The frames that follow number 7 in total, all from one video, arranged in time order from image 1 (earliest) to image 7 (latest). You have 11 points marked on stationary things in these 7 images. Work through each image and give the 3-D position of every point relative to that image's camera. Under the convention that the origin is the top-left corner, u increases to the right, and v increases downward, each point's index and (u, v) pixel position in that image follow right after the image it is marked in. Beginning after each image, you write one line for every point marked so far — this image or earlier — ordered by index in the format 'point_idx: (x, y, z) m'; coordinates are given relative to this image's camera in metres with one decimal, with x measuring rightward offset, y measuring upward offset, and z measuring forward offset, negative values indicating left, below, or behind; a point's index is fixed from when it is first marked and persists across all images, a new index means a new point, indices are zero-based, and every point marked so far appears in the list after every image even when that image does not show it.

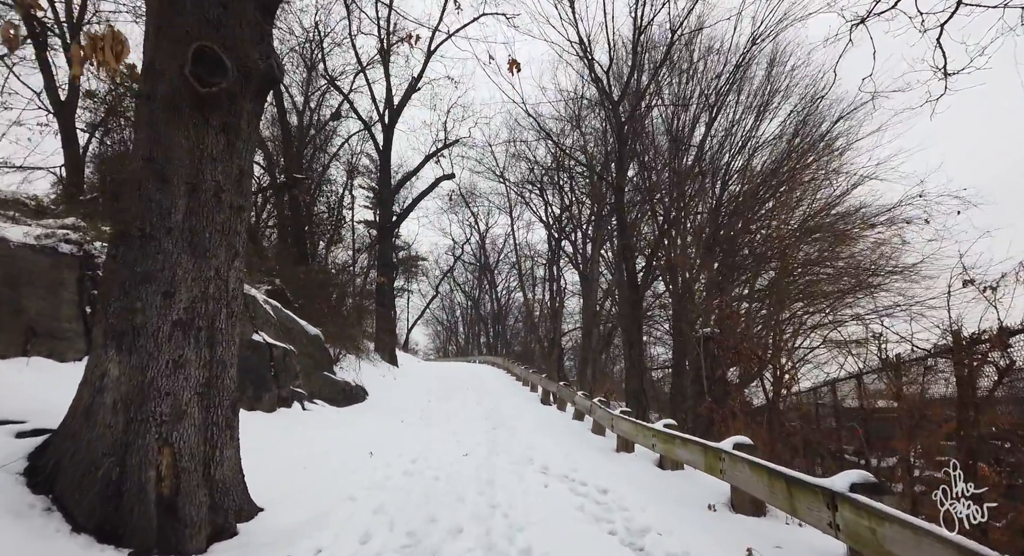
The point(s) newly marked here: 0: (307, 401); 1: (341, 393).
0: (-3.3, -2.0, +11.0) m
1: (-3.1, -2.1, +12.4) m
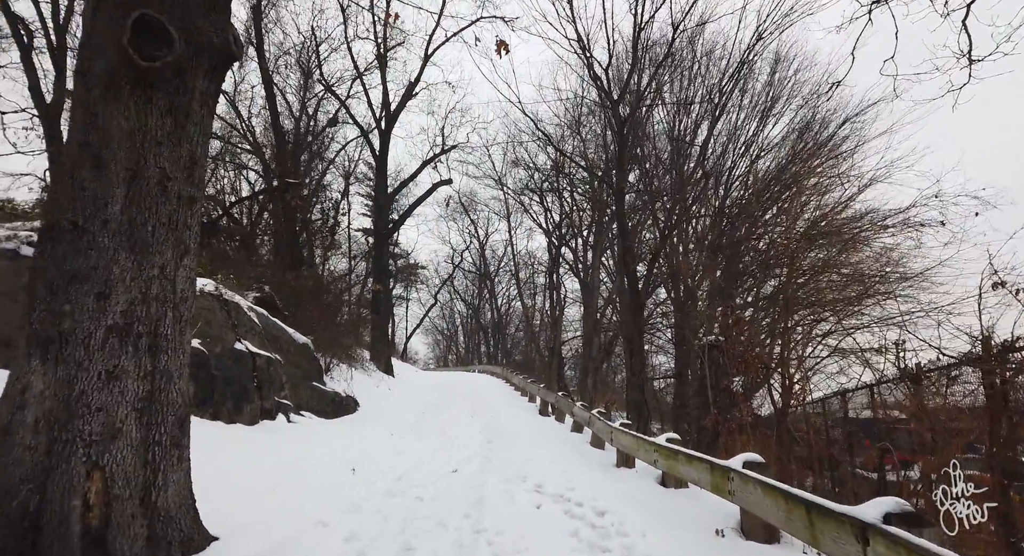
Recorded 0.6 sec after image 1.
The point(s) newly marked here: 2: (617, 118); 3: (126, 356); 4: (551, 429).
0: (-3.3, -2.1, +10.5) m
1: (-3.1, -2.2, +11.9) m
2: (+1.8, +2.7, +11.5) m
3: (-2.0, -0.4, +3.6) m
4: (+0.7, -2.6, +11.7) m
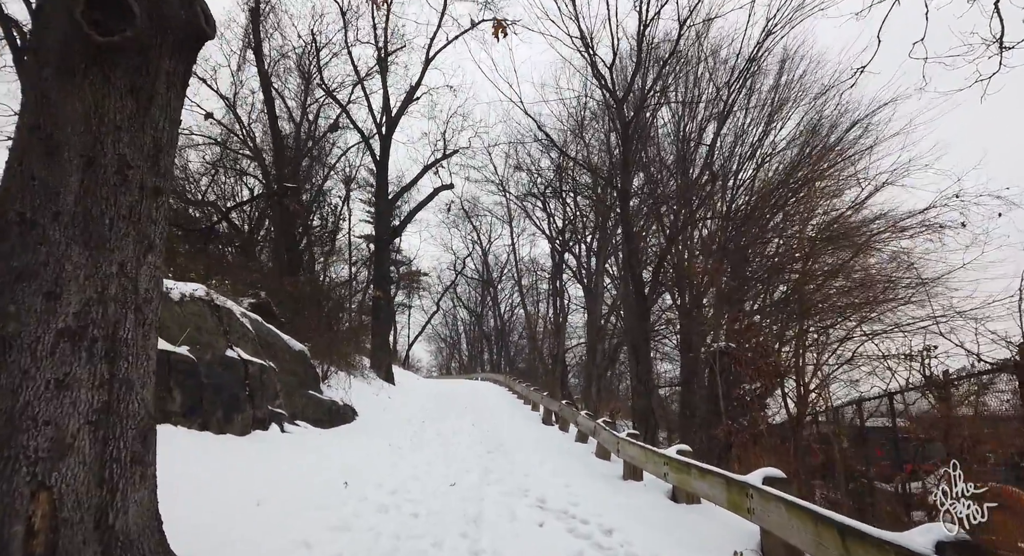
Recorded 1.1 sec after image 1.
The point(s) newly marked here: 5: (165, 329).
0: (-3.3, -2.1, +10.2) m
1: (-3.1, -2.3, +11.6) m
2: (+1.8, +2.6, +11.2) m
3: (-2.0, -0.4, +3.3) m
4: (+0.7, -2.6, +11.3) m
5: (-4.1, -0.6, +8.2) m
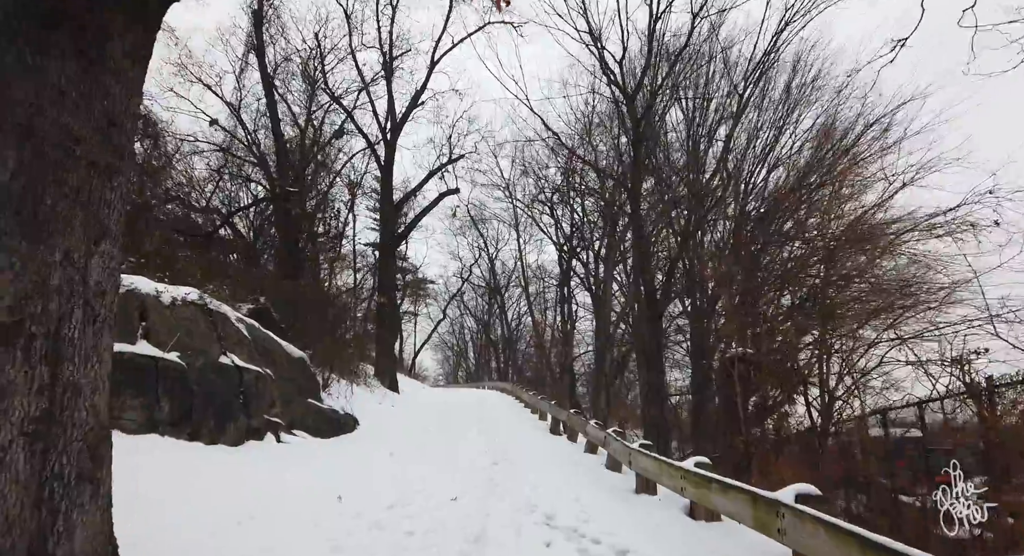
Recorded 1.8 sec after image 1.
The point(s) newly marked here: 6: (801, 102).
0: (-3.2, -2.2, +9.8) m
1: (-3.0, -2.3, +11.2) m
2: (+1.9, +2.6, +10.8) m
3: (-2.0, -0.4, +2.9) m
4: (+0.8, -2.7, +10.8) m
5: (-4.1, -0.6, +7.8) m
6: (+5.1, +3.1, +12.1) m
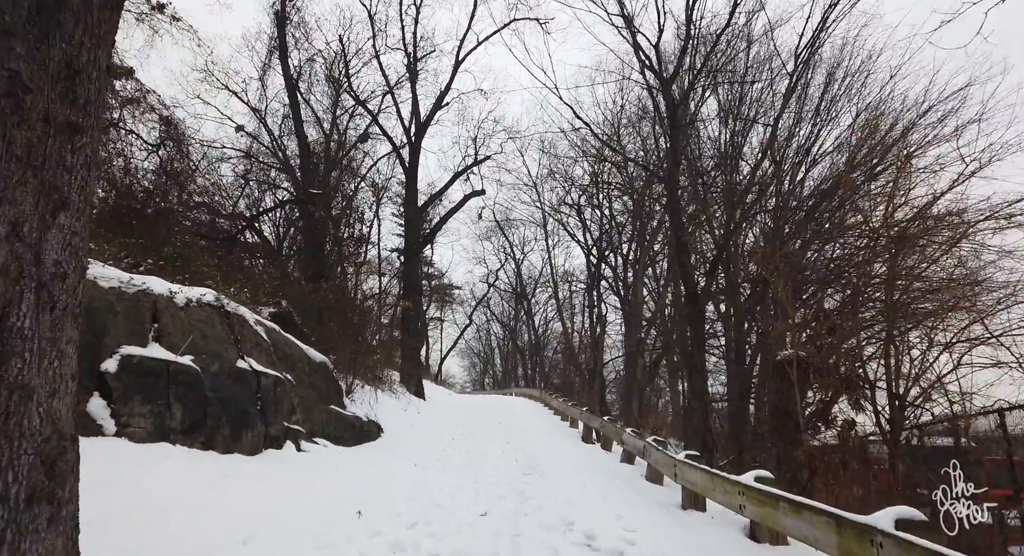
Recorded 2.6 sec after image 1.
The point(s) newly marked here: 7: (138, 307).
0: (-2.8, -2.2, +9.3) m
1: (-2.5, -2.4, +10.7) m
2: (+2.3, +2.6, +10.2) m
3: (-1.9, -0.3, +2.4) m
4: (+1.3, -2.7, +10.2) m
5: (-3.7, -0.6, +7.4) m
6: (+5.5, +3.1, +11.4) m
7: (-3.9, -0.3, +7.2) m
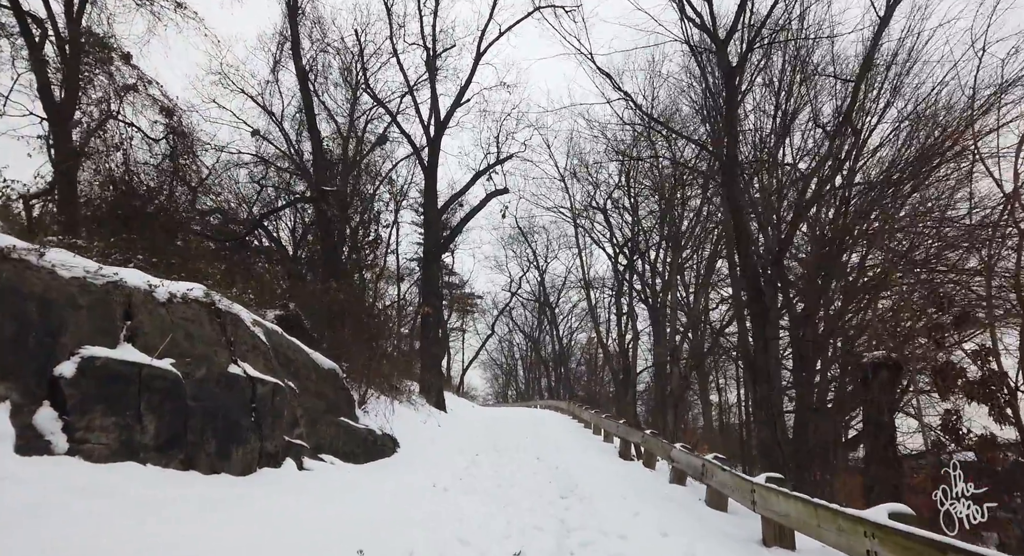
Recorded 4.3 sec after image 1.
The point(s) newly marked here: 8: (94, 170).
0: (-2.4, -2.1, +8.2) m
1: (-2.1, -2.3, +9.5) m
2: (+2.7, +2.7, +9.0) m
3: (-1.7, -0.1, +1.3) m
4: (+1.7, -2.6, +9.0) m
5: (-3.4, -0.5, +6.3) m
6: (+6.0, +3.2, +10.1) m
7: (-3.6, -0.2, +6.1) m
8: (-7.4, +1.9, +12.2) m
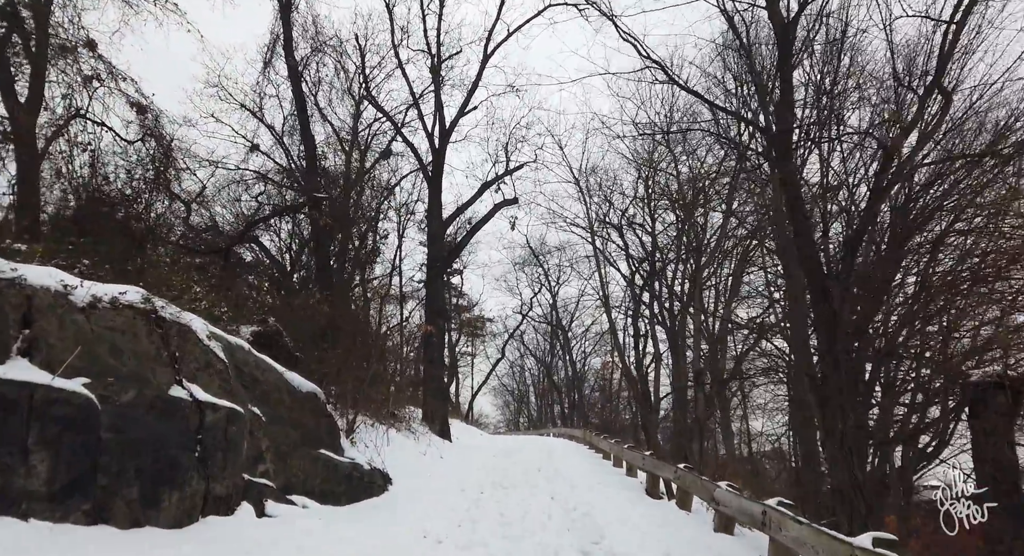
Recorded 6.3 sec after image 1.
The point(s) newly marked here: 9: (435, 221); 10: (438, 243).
0: (-2.3, -2.2, +6.7) m
1: (-2.0, -2.4, +8.1) m
2: (+2.8, +2.6, +7.7) m
3: (-1.7, +0.1, -0.1) m
4: (+1.8, -2.6, +7.4) m
5: (-3.3, -0.5, +5.0) m
6: (+6.1, +3.2, +8.7) m
7: (-3.5, -0.2, +4.8) m
8: (-7.3, +1.7, +11.0) m
9: (-2.2, +1.6, +20.0) m
10: (-2.1, +0.9, +19.7) m
